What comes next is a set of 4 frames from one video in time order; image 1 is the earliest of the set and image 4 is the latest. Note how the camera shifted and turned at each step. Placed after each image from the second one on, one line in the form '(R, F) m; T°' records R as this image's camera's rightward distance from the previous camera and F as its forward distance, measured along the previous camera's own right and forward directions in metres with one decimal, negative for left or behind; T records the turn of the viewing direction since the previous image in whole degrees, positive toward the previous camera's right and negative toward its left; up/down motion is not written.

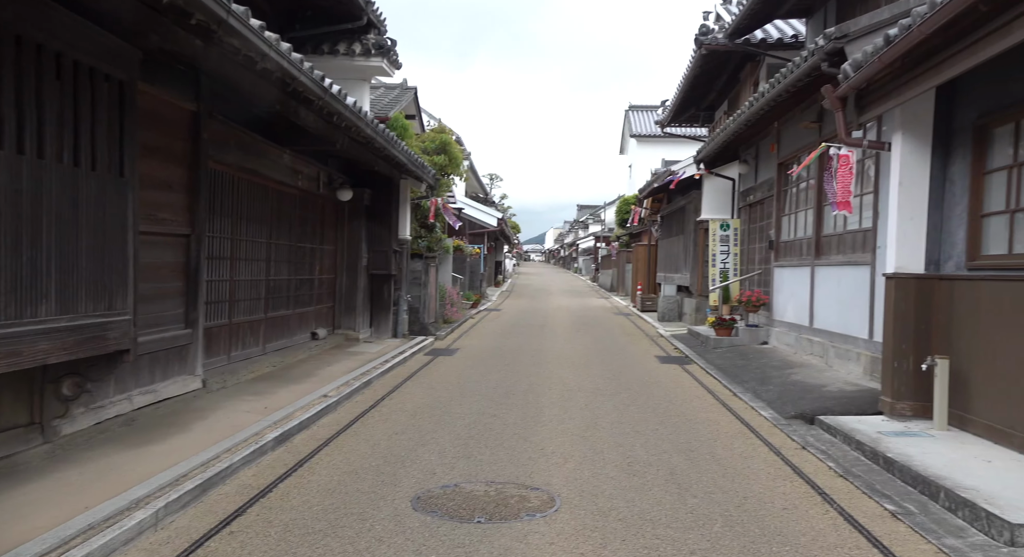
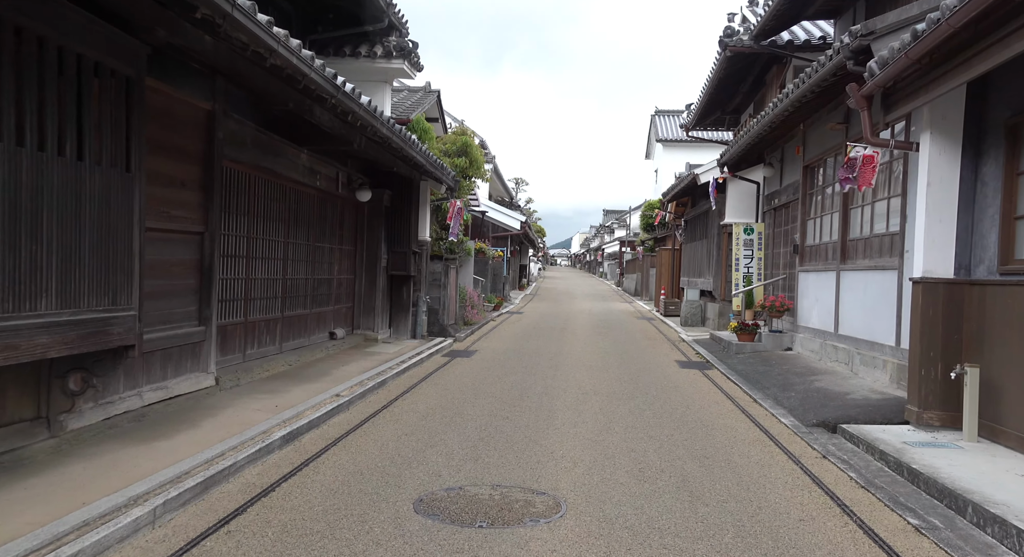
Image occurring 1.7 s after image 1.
(+0.1, +0.1) m; -2°
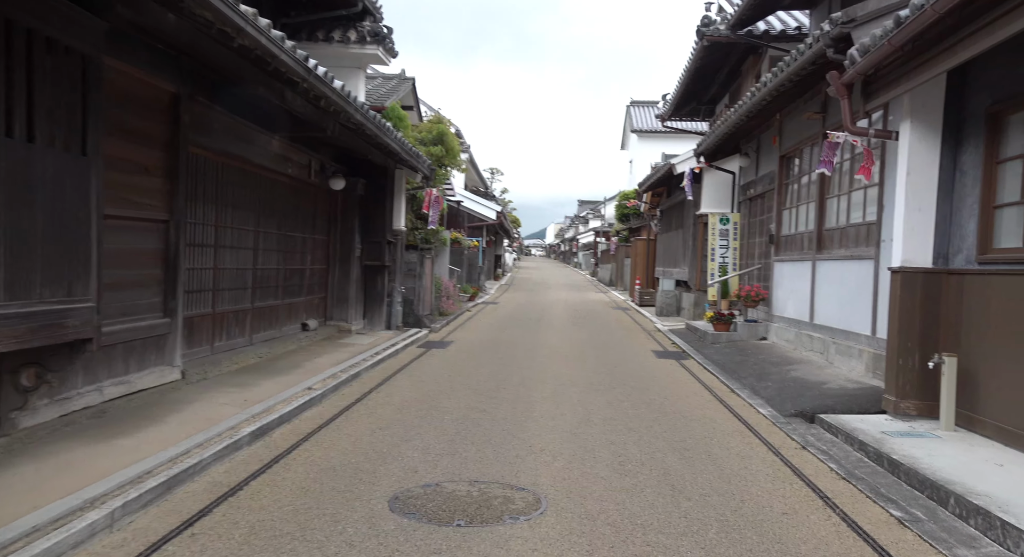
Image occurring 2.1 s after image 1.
(0.0, +0.2) m; +2°
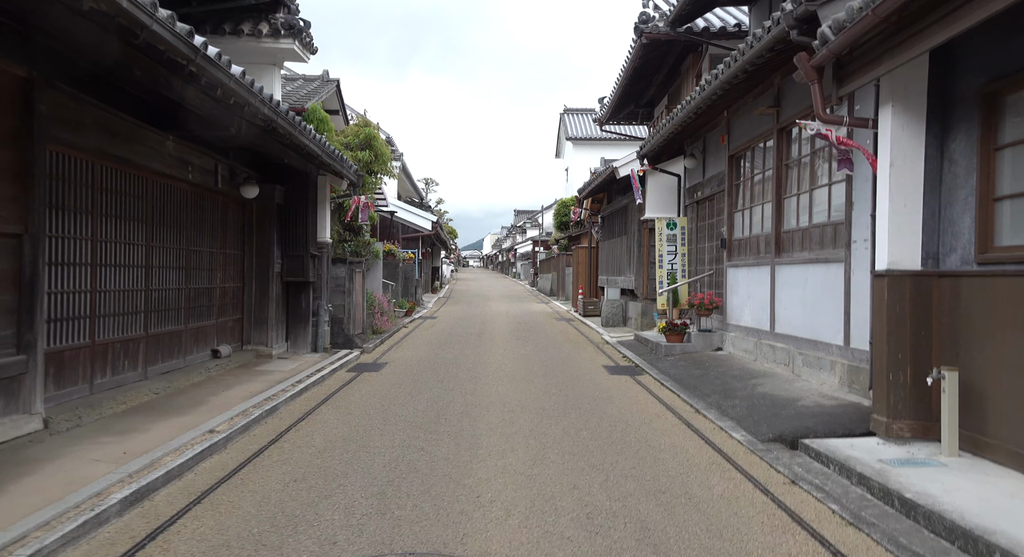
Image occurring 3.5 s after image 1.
(0.0, +0.9) m; +6°
